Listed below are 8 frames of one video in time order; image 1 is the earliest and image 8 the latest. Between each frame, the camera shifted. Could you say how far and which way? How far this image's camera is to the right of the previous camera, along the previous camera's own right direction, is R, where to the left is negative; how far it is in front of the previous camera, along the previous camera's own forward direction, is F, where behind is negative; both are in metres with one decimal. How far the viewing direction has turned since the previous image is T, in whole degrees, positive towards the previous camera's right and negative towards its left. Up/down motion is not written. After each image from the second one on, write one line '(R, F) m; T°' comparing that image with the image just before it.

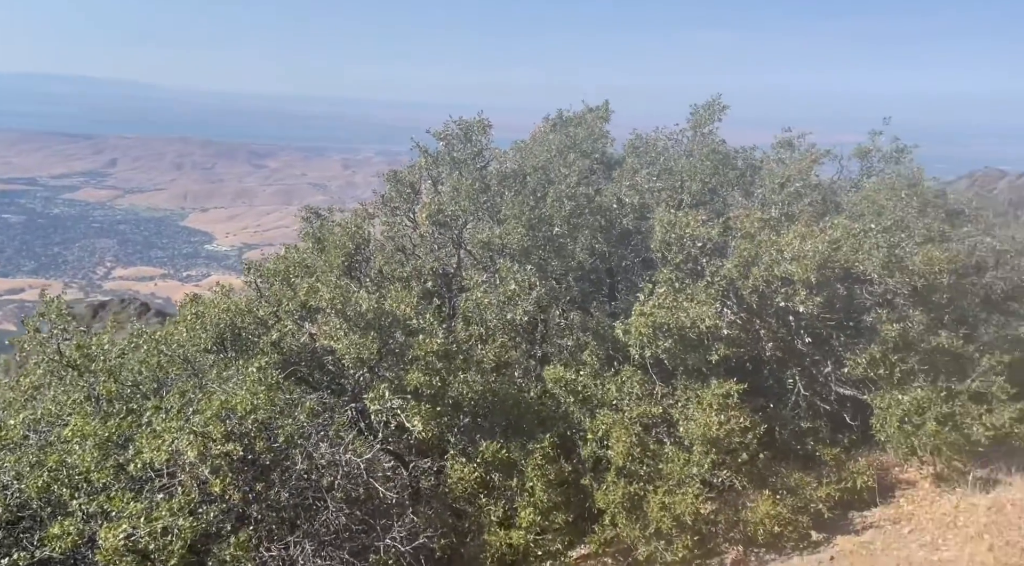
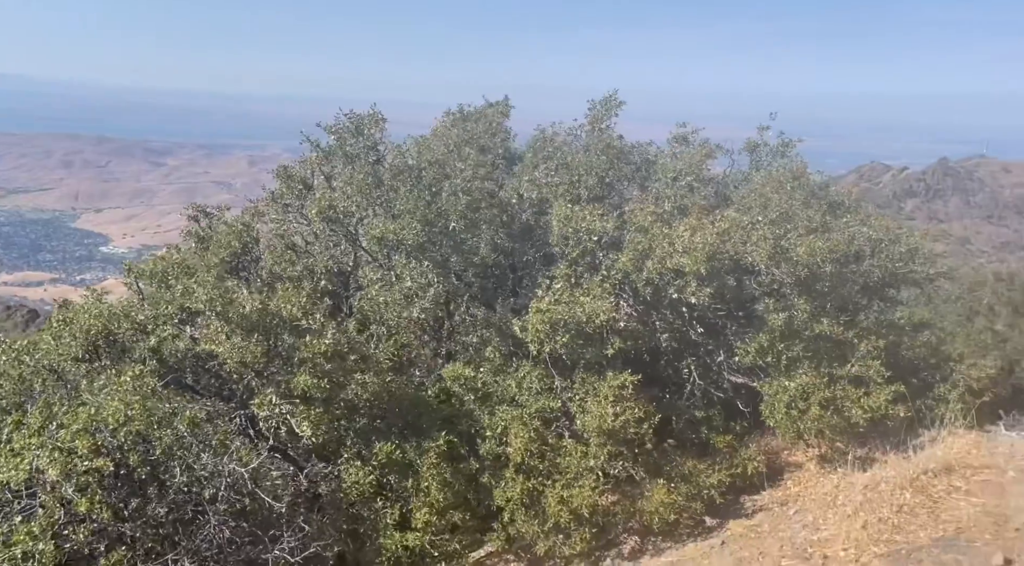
(+0.1, 0.0) m; +6°
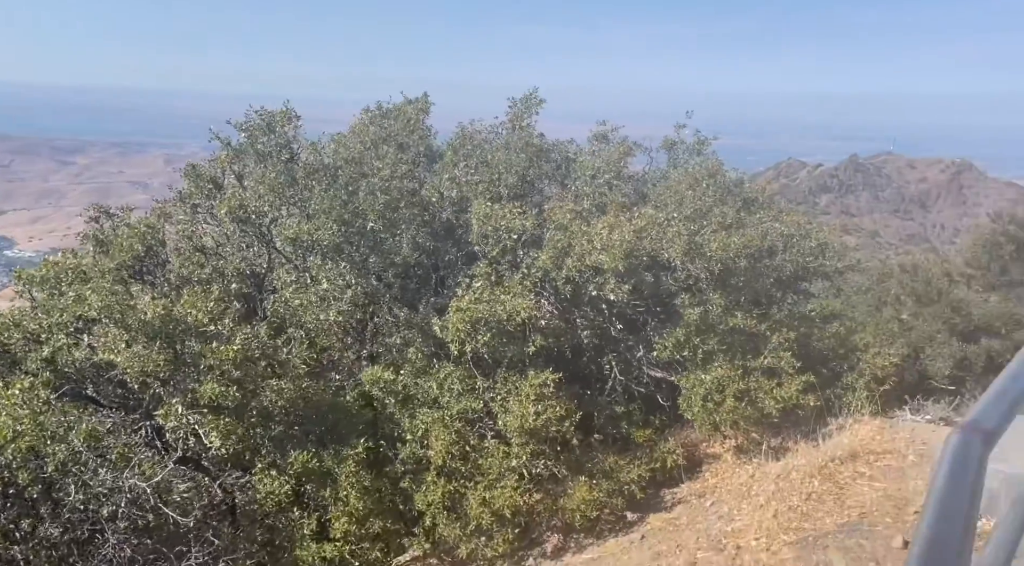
(+0.1, 0.0) m; +5°
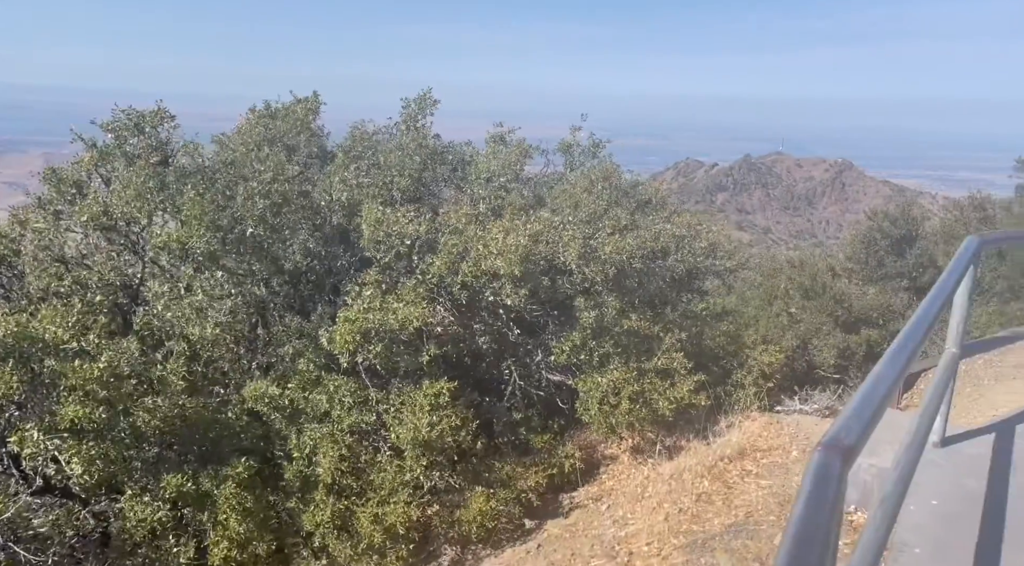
(+0.1, +0.2) m; +6°
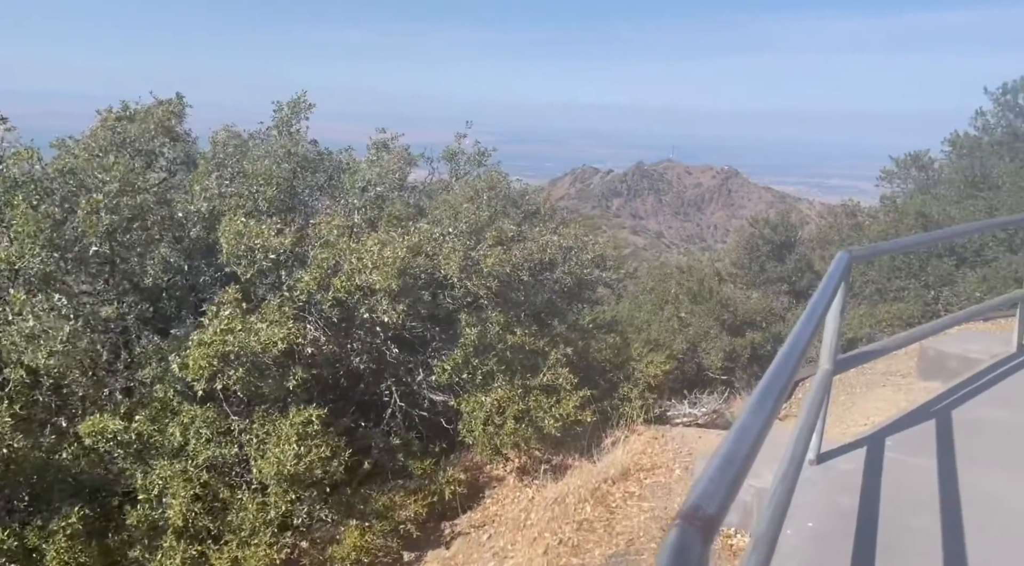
(+0.2, +0.5) m; +7°
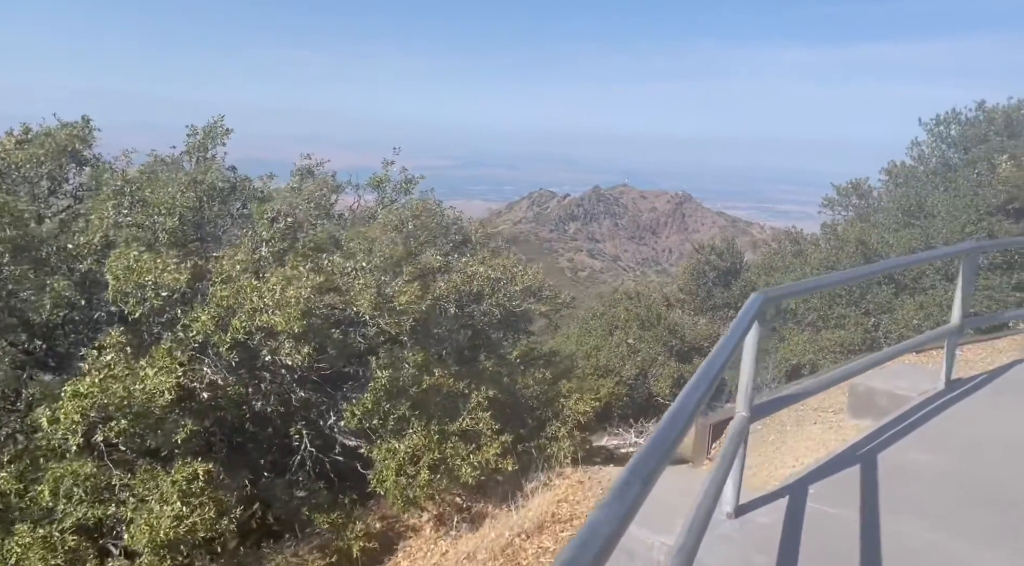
(+0.4, +0.5) m; +3°
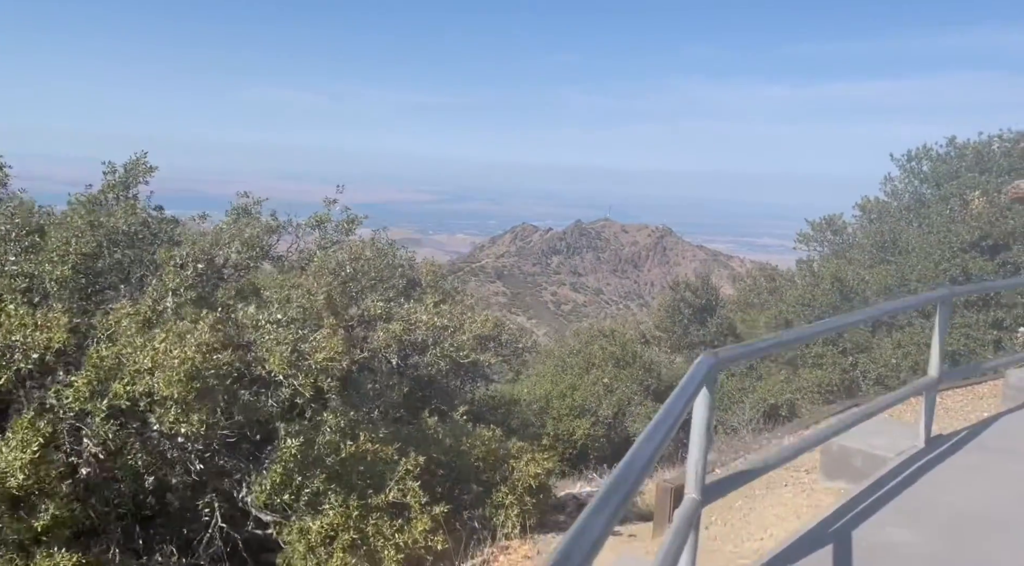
(+0.5, +1.1) m; +1°
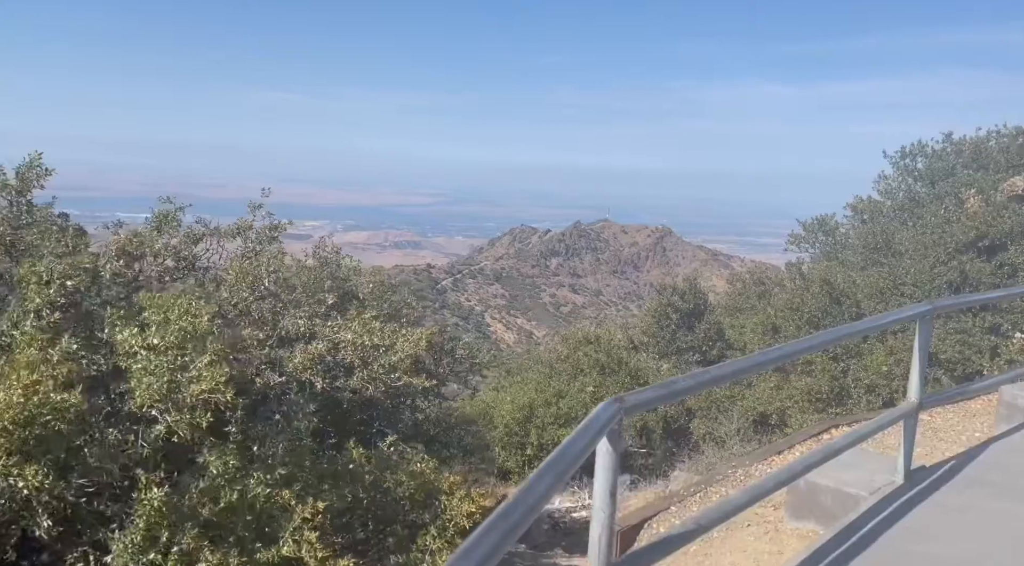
(+0.8, +1.3) m; 0°
